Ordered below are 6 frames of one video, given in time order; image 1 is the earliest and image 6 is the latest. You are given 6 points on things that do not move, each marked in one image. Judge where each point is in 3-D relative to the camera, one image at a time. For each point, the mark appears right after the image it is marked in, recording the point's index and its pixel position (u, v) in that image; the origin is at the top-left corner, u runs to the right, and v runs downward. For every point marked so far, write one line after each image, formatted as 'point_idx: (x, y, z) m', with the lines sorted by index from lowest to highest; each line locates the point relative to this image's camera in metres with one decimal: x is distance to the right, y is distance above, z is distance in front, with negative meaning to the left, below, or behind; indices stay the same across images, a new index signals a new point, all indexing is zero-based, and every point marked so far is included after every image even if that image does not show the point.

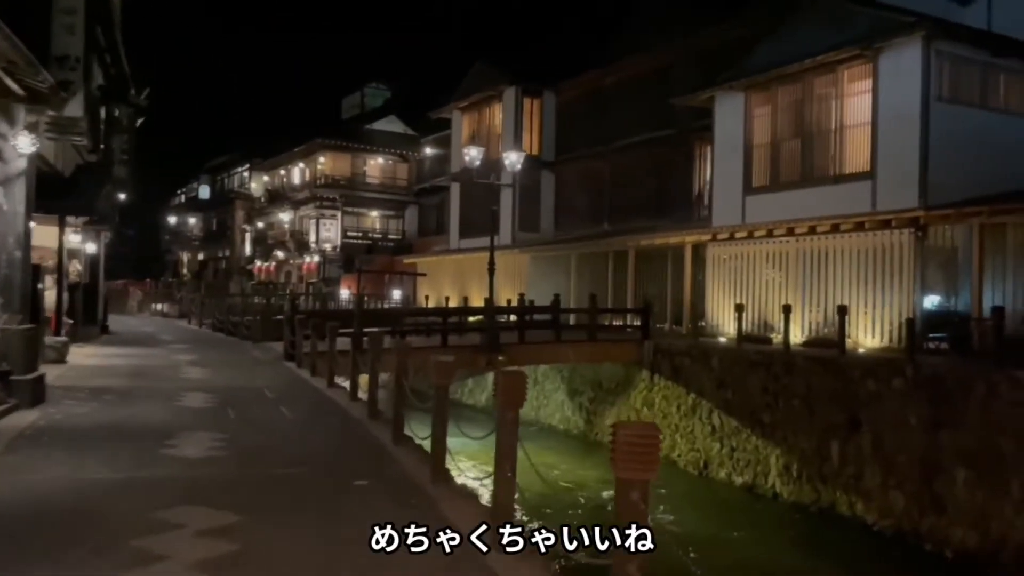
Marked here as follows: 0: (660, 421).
0: (+3.3, -3.0, +18.6) m
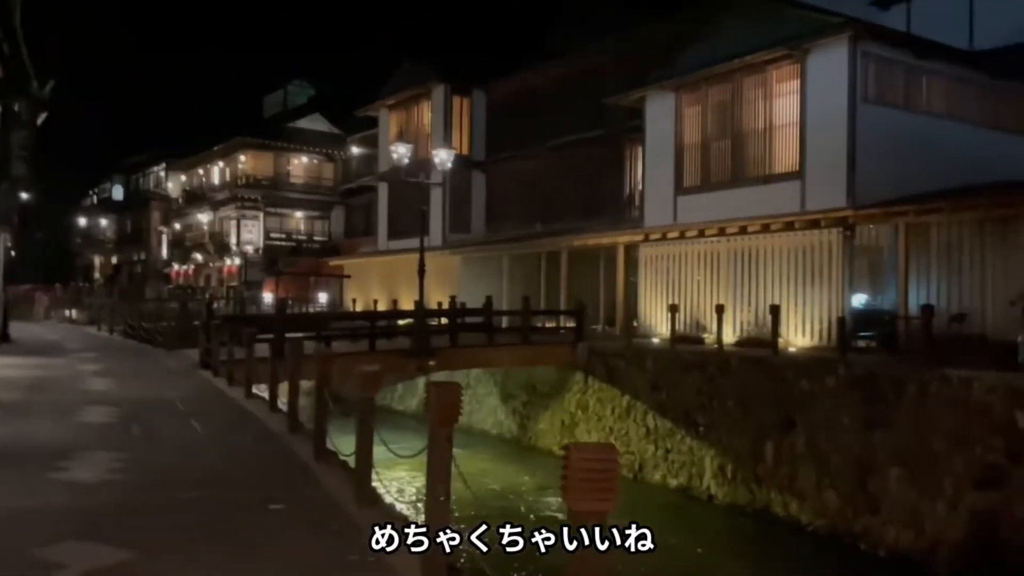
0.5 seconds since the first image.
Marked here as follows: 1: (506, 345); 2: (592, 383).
0: (+1.8, -3.0, +18.3) m
1: (-0.1, -1.3, +18.1) m
2: (+1.8, -2.1, +18.5) m
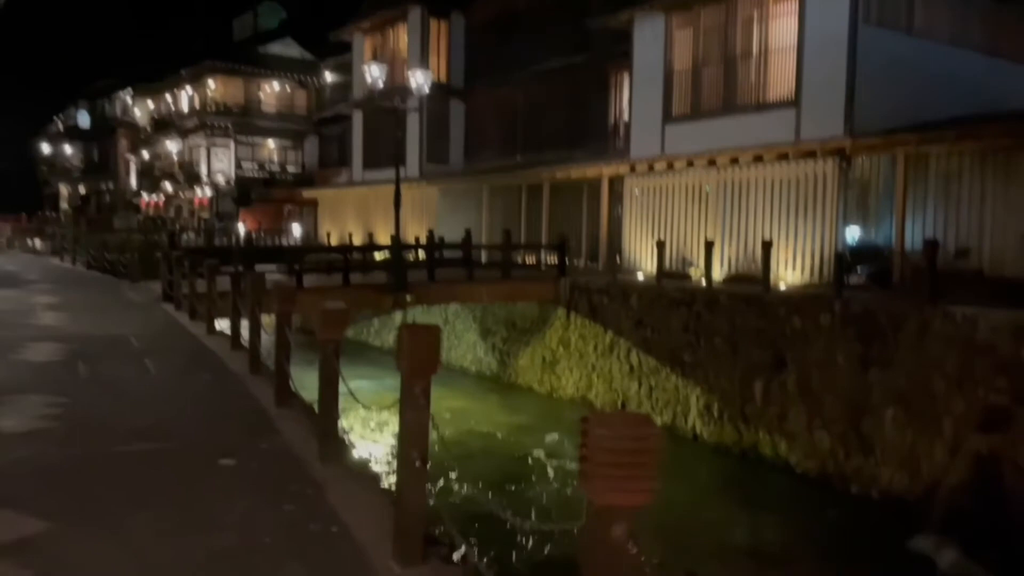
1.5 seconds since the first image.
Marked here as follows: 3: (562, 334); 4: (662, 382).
0: (+1.3, -1.6, +17.8) m
1: (-0.6, +0.2, +17.4) m
2: (+1.3, -0.7, +17.9) m
3: (+1.1, -1.0, +18.2) m
4: (+2.8, -1.8, +15.6) m
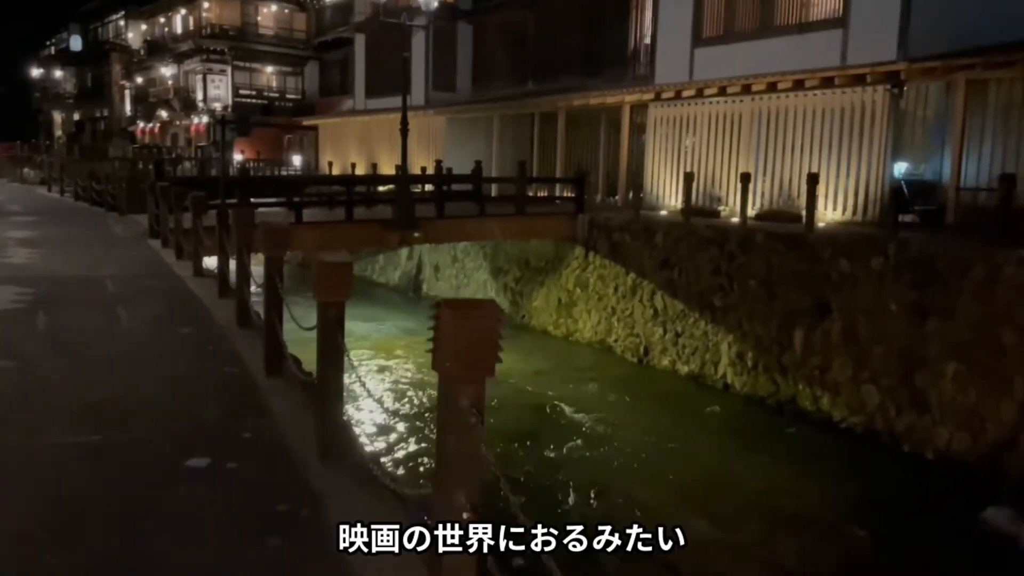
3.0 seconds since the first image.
0: (+1.6, -0.3, +16.7) m
1: (-0.2, +1.4, +16.2) m
2: (+1.6, +0.6, +16.8) m
3: (+1.4, +0.3, +17.1) m
4: (+3.1, -0.7, +14.5) m
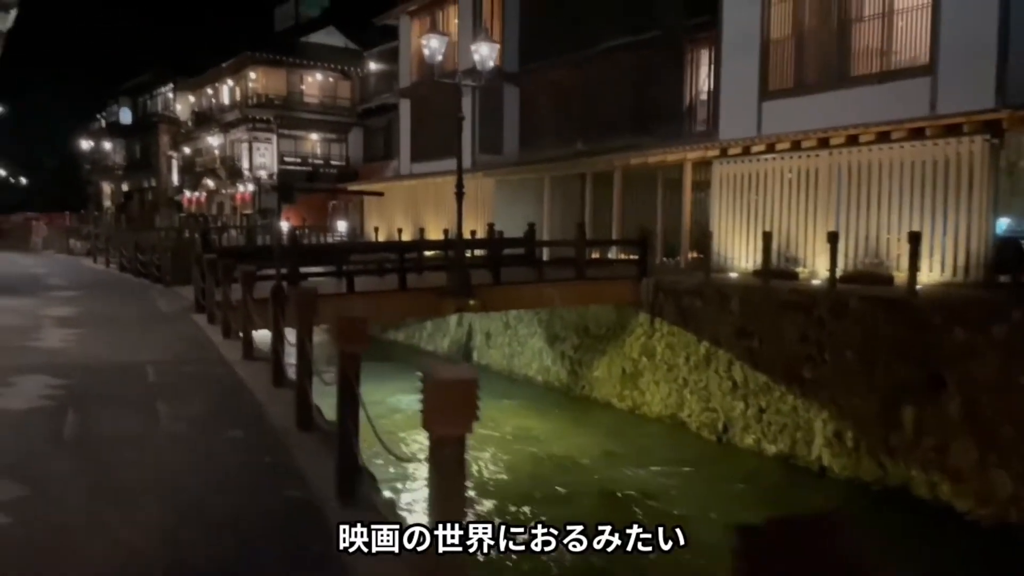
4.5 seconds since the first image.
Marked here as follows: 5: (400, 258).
0: (+2.8, -1.6, +15.5) m
1: (+0.9, +0.1, +15.1) m
2: (+2.8, -0.7, +15.6) m
3: (+2.6, -1.0, +15.9) m
4: (+4.2, -1.8, +13.2) m
5: (-1.9, +0.5, +14.5) m
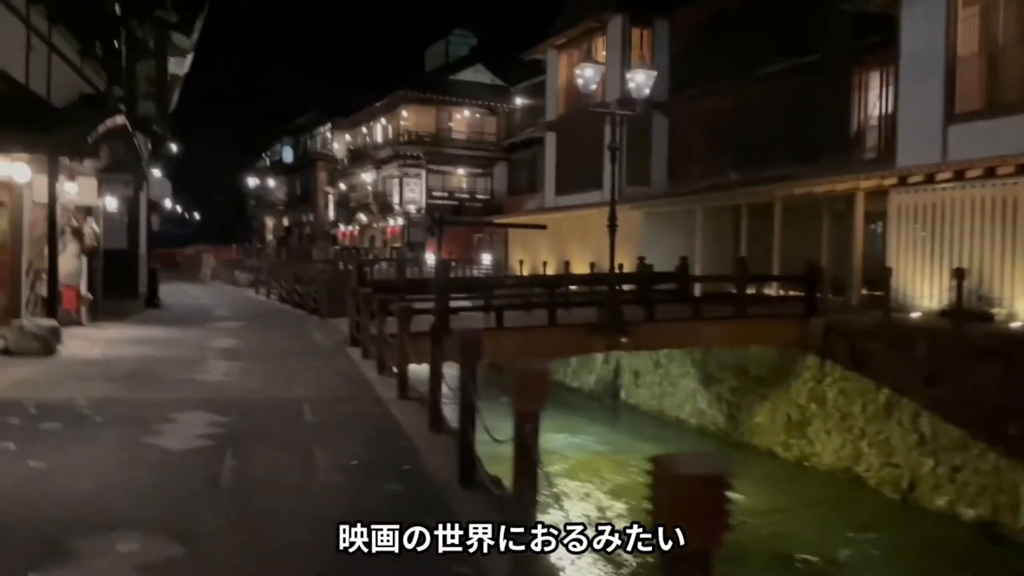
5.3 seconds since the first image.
0: (+5.5, -2.3, +14.2) m
1: (+3.6, -0.6, +14.2) m
2: (+5.6, -1.4, +14.3) m
3: (+5.4, -1.8, +14.6) m
4: (+6.5, -2.4, +11.6) m
5: (+0.7, -0.1, +14.1) m
